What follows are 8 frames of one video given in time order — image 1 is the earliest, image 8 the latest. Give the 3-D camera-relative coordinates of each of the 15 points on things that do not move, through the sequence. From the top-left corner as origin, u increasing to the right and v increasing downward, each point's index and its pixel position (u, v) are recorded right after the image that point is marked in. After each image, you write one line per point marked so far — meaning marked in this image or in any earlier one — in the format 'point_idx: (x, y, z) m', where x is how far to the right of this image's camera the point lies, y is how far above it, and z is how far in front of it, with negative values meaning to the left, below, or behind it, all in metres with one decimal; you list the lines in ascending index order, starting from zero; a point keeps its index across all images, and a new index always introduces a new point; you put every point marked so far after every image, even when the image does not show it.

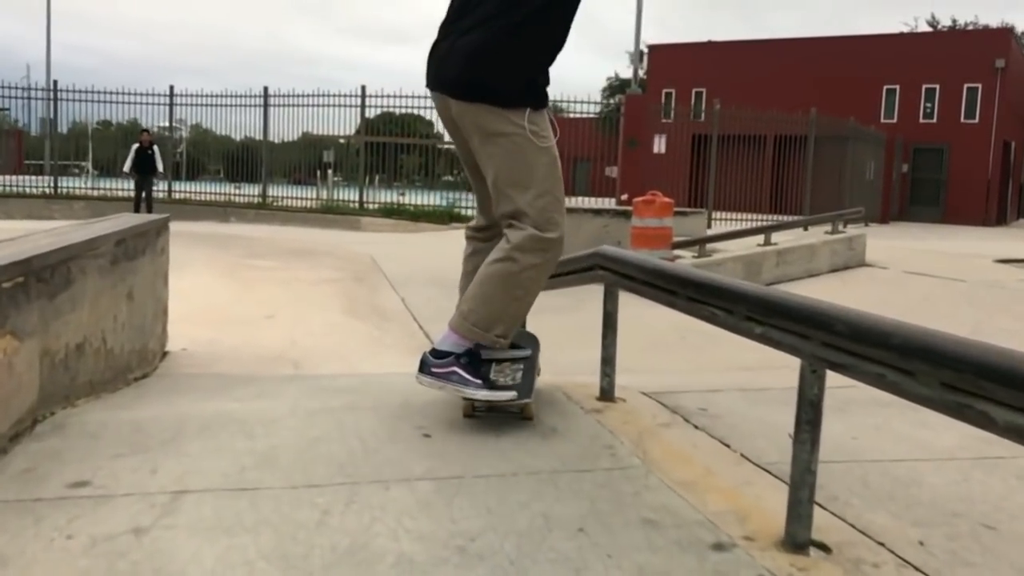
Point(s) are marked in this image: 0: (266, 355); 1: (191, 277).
0: (-1.6, -0.4, +5.8) m
1: (-3.4, +0.1, +9.5) m
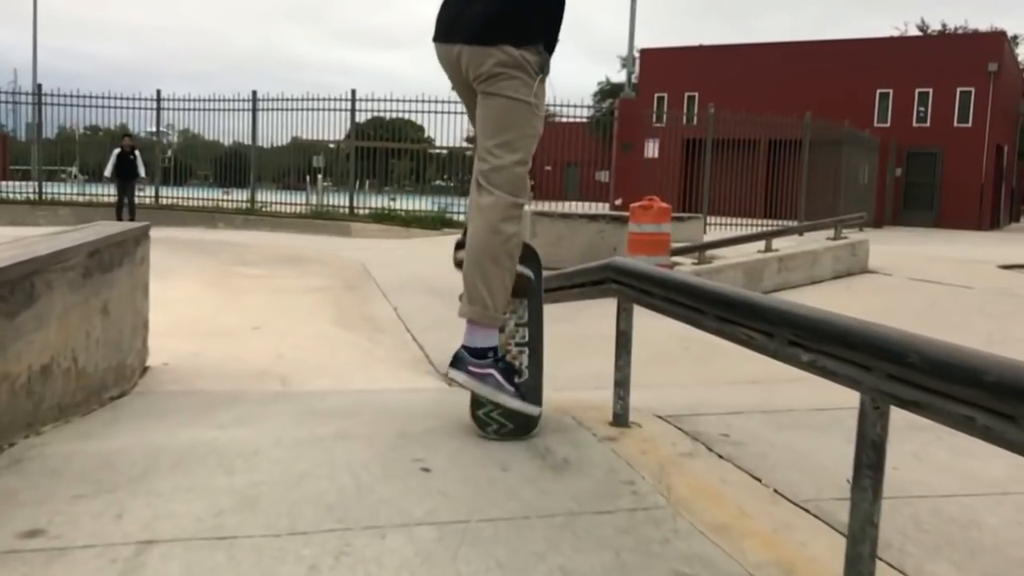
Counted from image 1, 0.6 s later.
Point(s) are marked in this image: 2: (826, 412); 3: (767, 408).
0: (-1.6, -0.5, +5.5) m
1: (-3.5, 0.0, +9.2) m
2: (+1.2, -0.5, +3.4) m
3: (+1.0, -0.5, +3.5) m
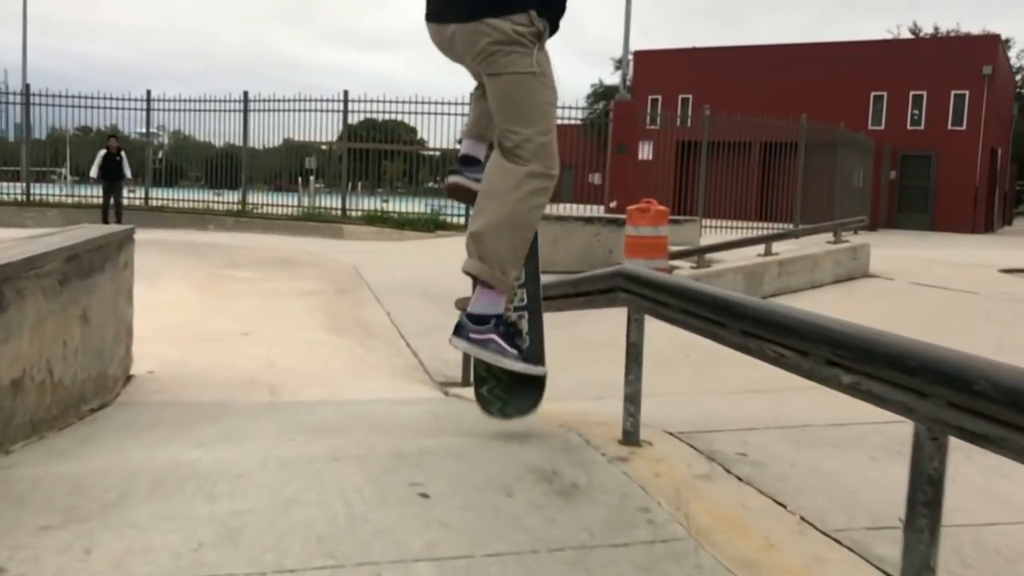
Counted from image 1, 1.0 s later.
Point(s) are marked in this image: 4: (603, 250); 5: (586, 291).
0: (-1.6, -0.5, +5.3) m
1: (-3.5, 0.0, +9.0) m
2: (+1.2, -0.5, +3.2) m
3: (+1.0, -0.5, +3.3) m
4: (+1.1, +0.5, +11.3) m
5: (+0.3, 0.0, +3.1) m
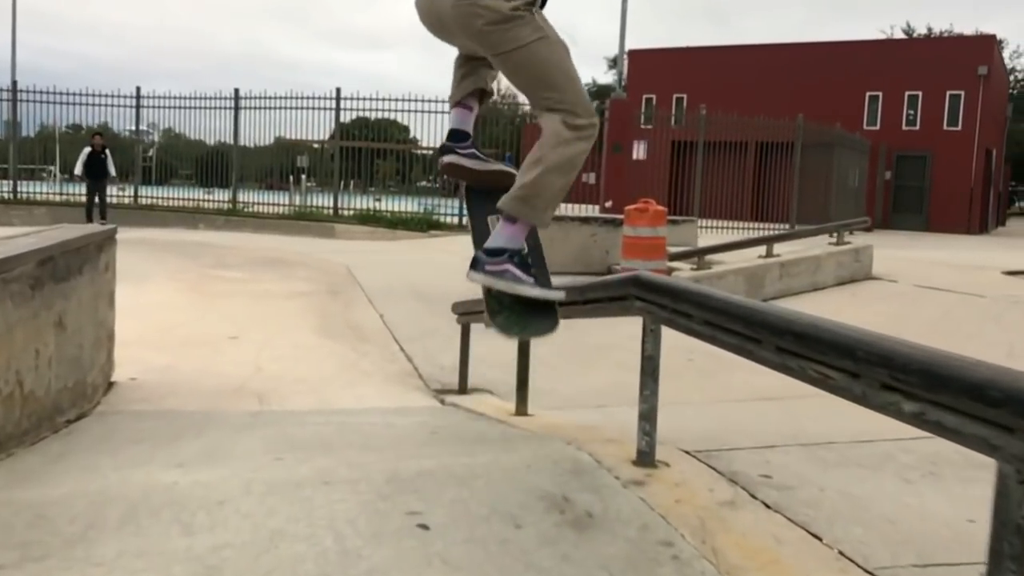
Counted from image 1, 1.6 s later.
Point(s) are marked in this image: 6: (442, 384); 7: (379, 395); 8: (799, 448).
0: (-1.6, -0.6, +5.1) m
1: (-3.5, 0.0, +8.7) m
2: (+1.2, -0.5, +3.0) m
3: (+1.0, -0.5, +3.1) m
4: (+1.1, +0.5, +11.1) m
5: (+0.3, 0.0, +2.9) m
6: (-0.4, -0.6, +5.4) m
7: (-0.8, -0.6, +5.0) m
8: (+0.9, -0.5, +2.9) m
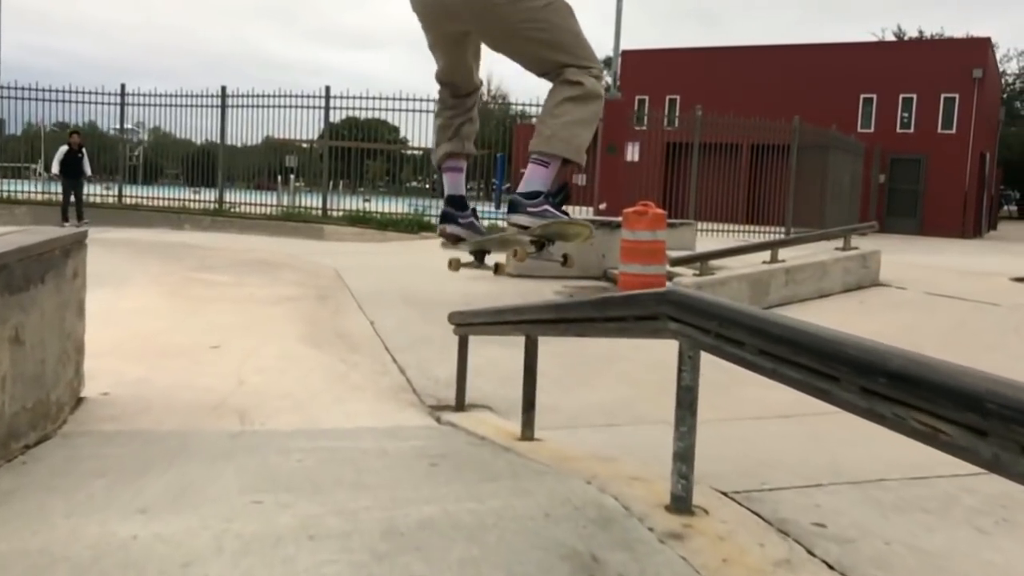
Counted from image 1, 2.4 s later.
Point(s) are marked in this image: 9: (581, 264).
0: (-1.6, -0.6, +4.7) m
1: (-3.6, -0.1, +8.4) m
2: (+1.2, -0.6, +2.7) m
3: (+1.1, -0.6, +2.8) m
4: (+1.0, +0.4, +10.8) m
5: (+0.3, -0.1, +2.5) m
6: (-0.4, -0.6, +5.1) m
7: (-0.7, -0.7, +4.7) m
8: (+1.0, -0.6, +2.6) m
9: (+0.8, +0.3, +10.8) m
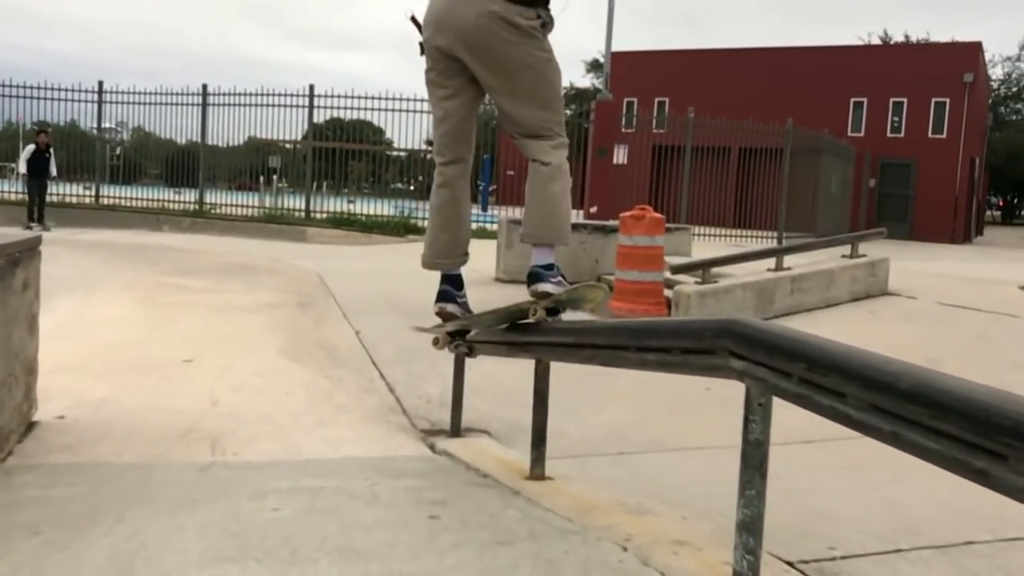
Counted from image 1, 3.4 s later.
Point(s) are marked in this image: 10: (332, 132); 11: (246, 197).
0: (-1.6, -0.7, +4.3) m
1: (-3.6, -0.1, +7.9) m
2: (+1.3, -0.6, +2.2) m
3: (+1.1, -0.6, +2.4) m
4: (+0.9, +0.3, +10.4) m
5: (+0.4, -0.1, +2.1) m
6: (-0.4, -0.7, +4.6) m
7: (-0.7, -0.7, +4.2) m
8: (+1.0, -0.6, +2.2) m
9: (+0.7, +0.2, +10.4) m
10: (-3.0, +2.6, +14.9) m
11: (-4.7, +1.6, +15.8) m
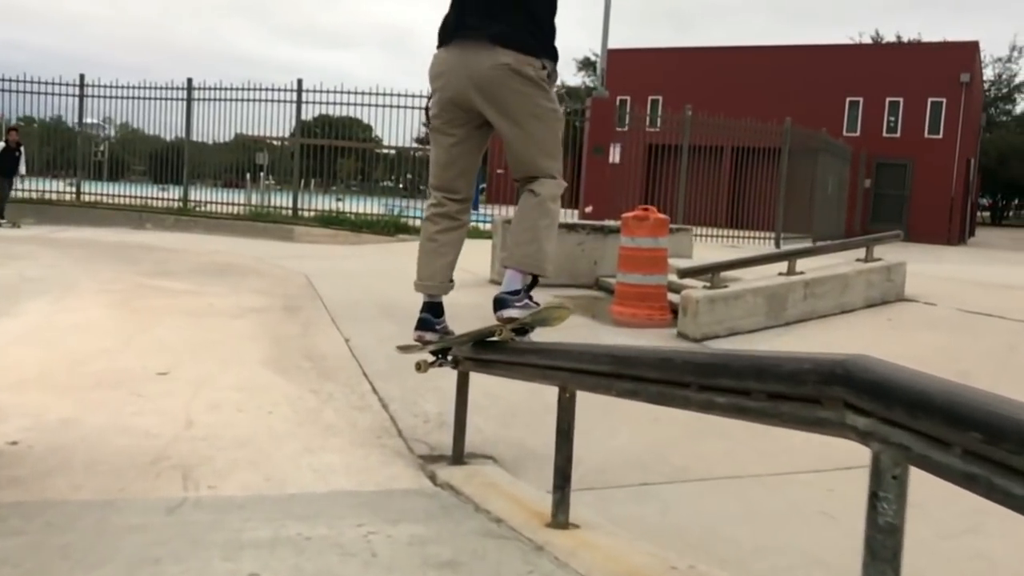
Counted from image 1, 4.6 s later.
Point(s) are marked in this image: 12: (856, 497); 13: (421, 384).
0: (-1.6, -0.7, +3.8) m
1: (-3.6, -0.2, +7.4) m
2: (+1.4, -0.7, +1.8) m
3: (+1.2, -0.7, +2.0) m
4: (+0.9, +0.3, +10.0) m
5: (+0.4, -0.2, +1.7) m
6: (-0.4, -0.7, +4.2) m
7: (-0.7, -0.8, +3.8) m
8: (+1.1, -0.7, +1.7) m
9: (+0.7, +0.2, +10.0) m
10: (-3.1, +2.6, +14.4) m
11: (-4.8, +1.6, +15.3) m
12: (+1.3, -0.8, +3.5) m
13: (-0.6, -0.6, +5.4) m
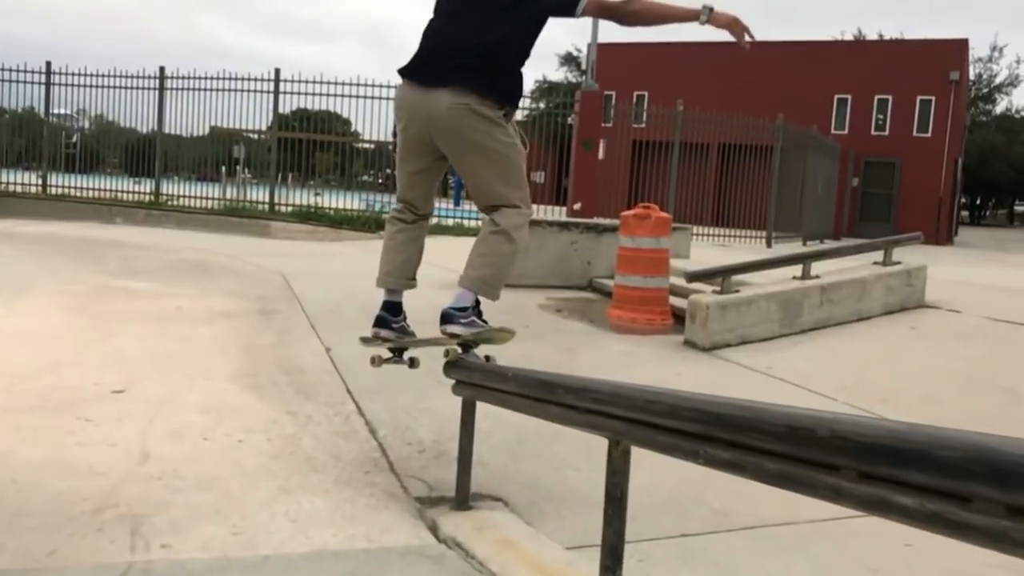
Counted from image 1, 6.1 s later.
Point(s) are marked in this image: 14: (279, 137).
0: (-1.5, -0.7, +3.2) m
1: (-3.7, -0.2, +6.7) m
2: (+1.5, -0.8, +1.3) m
3: (+1.3, -0.8, +1.4) m
4: (+0.8, +0.3, +9.4) m
5: (+0.5, -0.3, +1.1) m
6: (-0.3, -0.8, +3.6) m
7: (-0.6, -0.8, +3.2) m
8: (+1.2, -0.8, +1.1) m
9: (+0.6, +0.1, +9.4) m
10: (-3.3, +2.6, +13.7) m
11: (-5.0, +1.6, +14.6) m
12: (+1.4, -0.9, +2.9) m
13: (-0.5, -0.6, +4.8) m
14: (-3.6, +2.4, +13.9) m
